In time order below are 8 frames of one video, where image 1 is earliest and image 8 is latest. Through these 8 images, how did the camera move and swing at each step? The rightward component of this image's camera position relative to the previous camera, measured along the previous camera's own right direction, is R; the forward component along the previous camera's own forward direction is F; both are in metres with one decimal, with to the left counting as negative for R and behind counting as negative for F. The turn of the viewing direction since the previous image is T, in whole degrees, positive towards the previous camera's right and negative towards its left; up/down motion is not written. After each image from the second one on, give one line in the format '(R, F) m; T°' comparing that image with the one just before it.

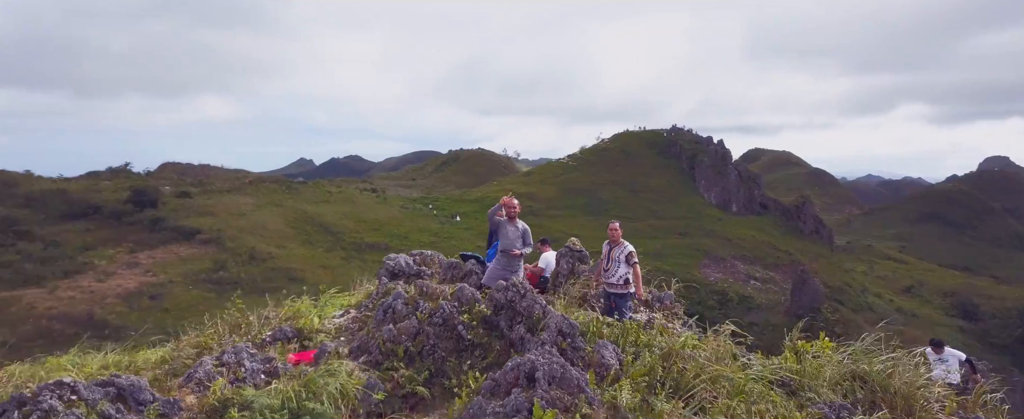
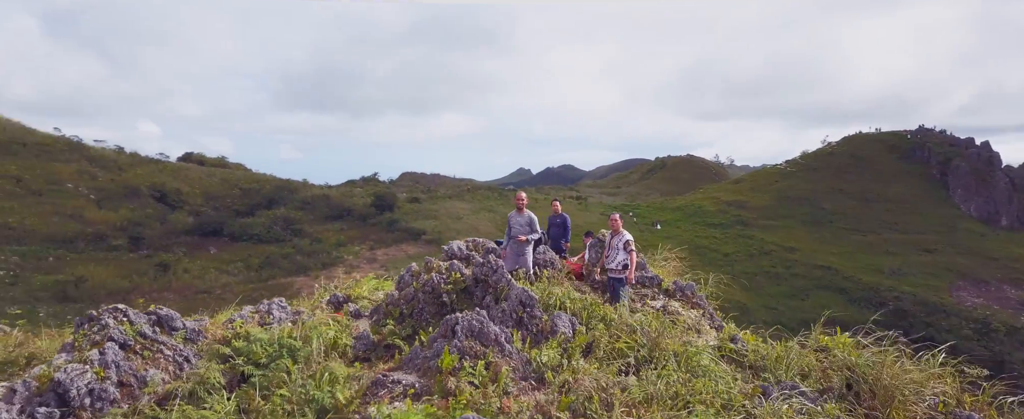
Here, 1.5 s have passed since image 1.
(+1.4, -0.3) m; -13°
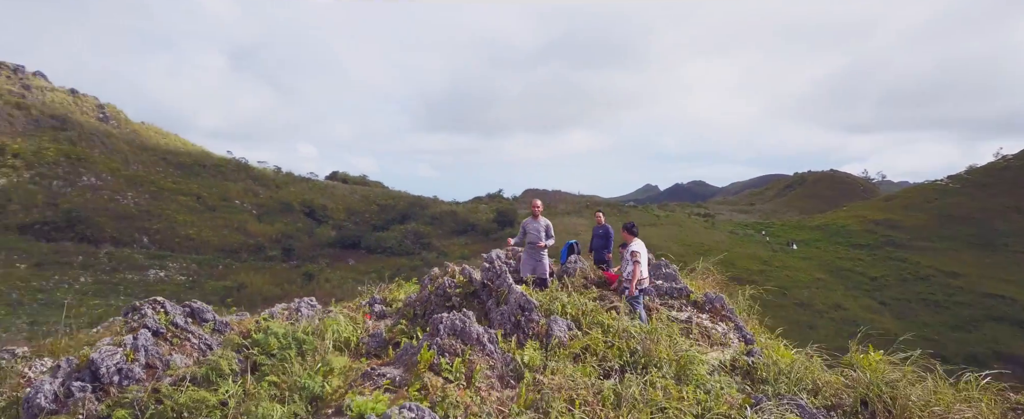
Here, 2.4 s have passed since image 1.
(+0.7, -0.1) m; -8°
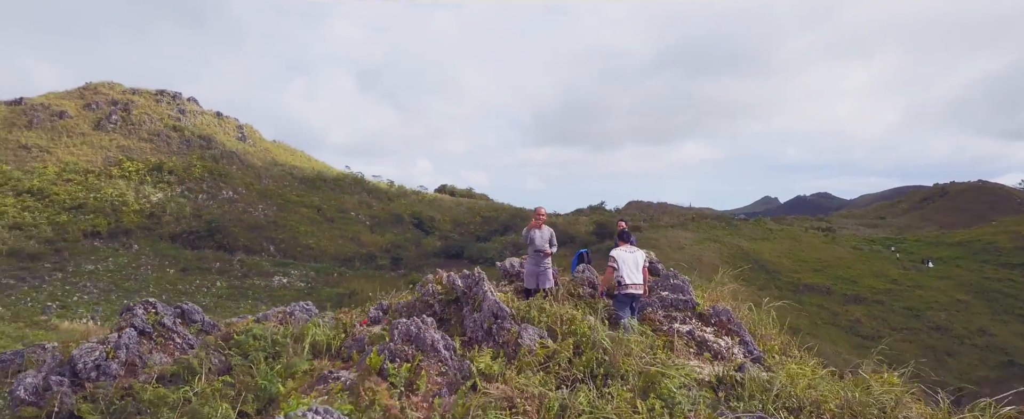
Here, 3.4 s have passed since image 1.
(+0.7, +0.1) m; -6°
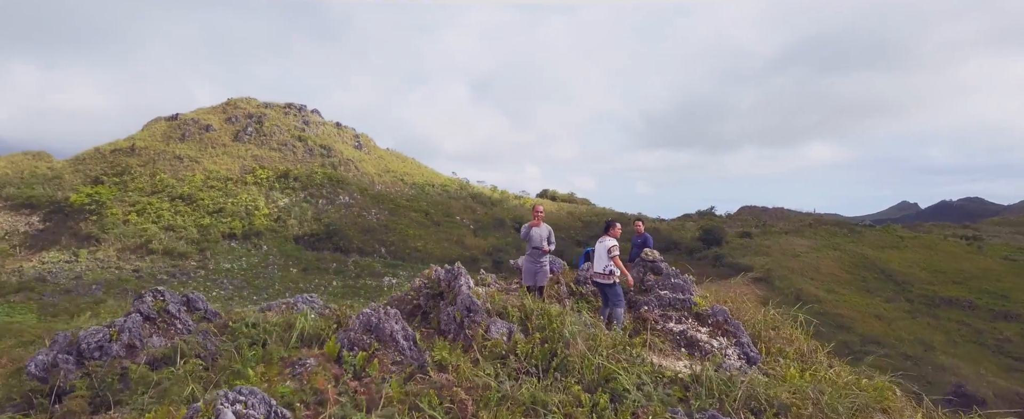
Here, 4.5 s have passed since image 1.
(+0.8, 0.0) m; -6°
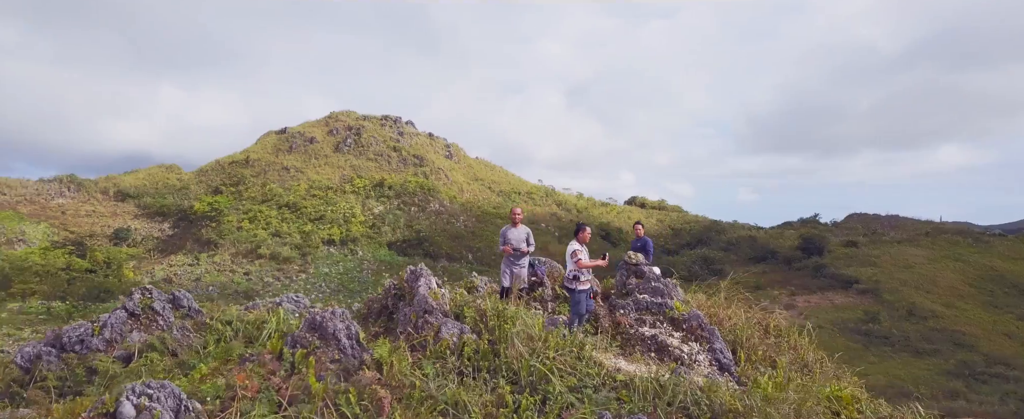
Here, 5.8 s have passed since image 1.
(+0.8, 0.0) m; -4°
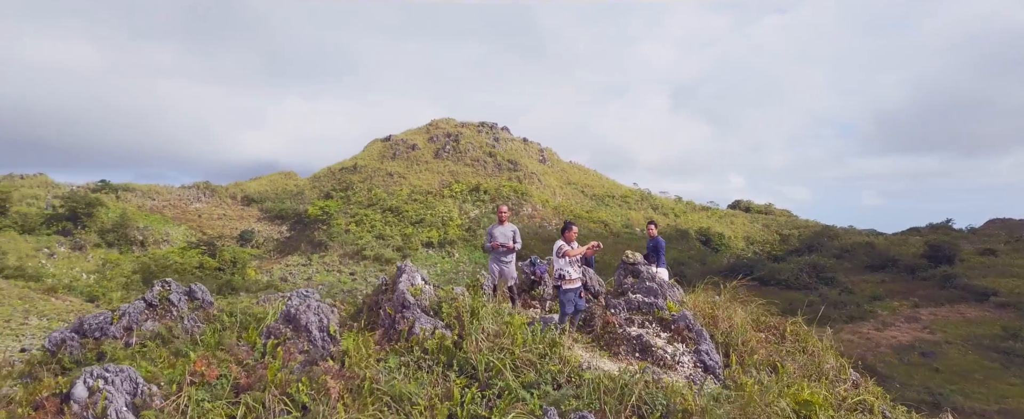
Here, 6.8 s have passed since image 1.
(+0.8, -0.1) m; -6°
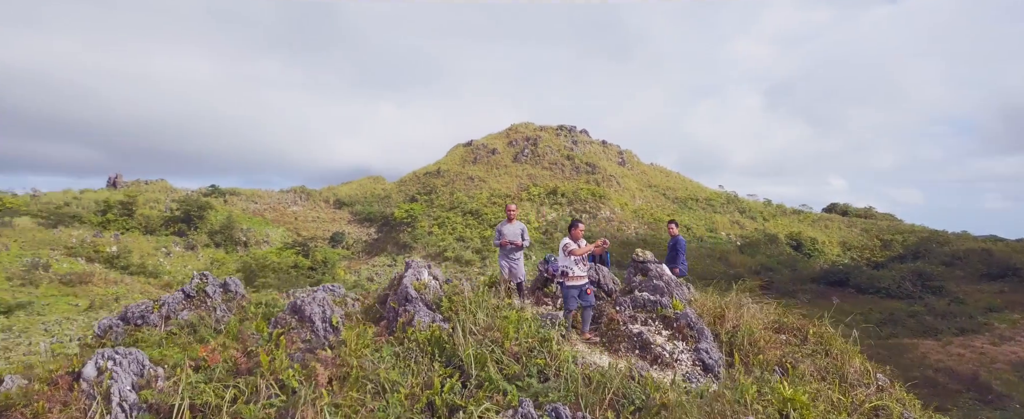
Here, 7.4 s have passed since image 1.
(+0.6, -0.2) m; -6°
